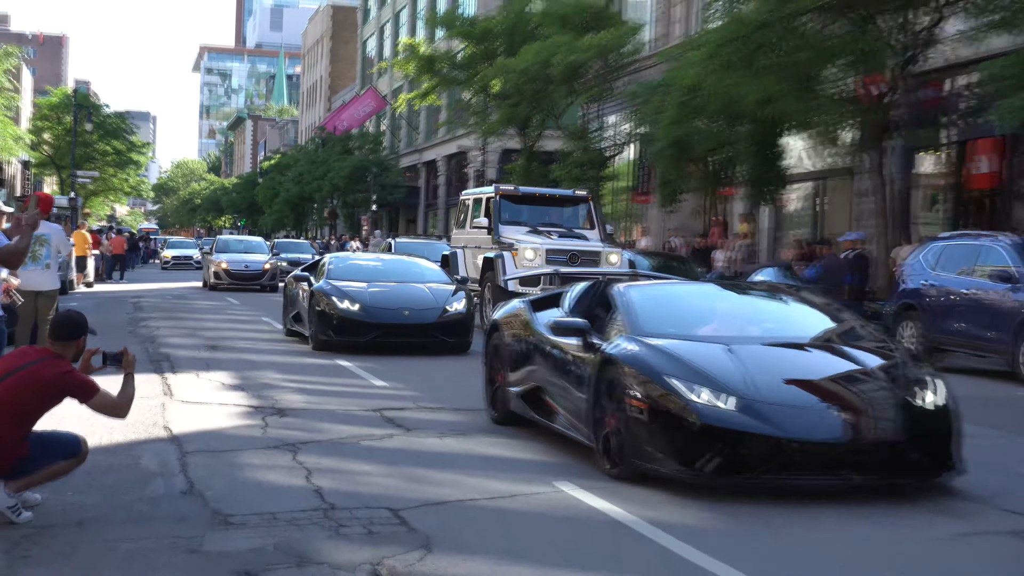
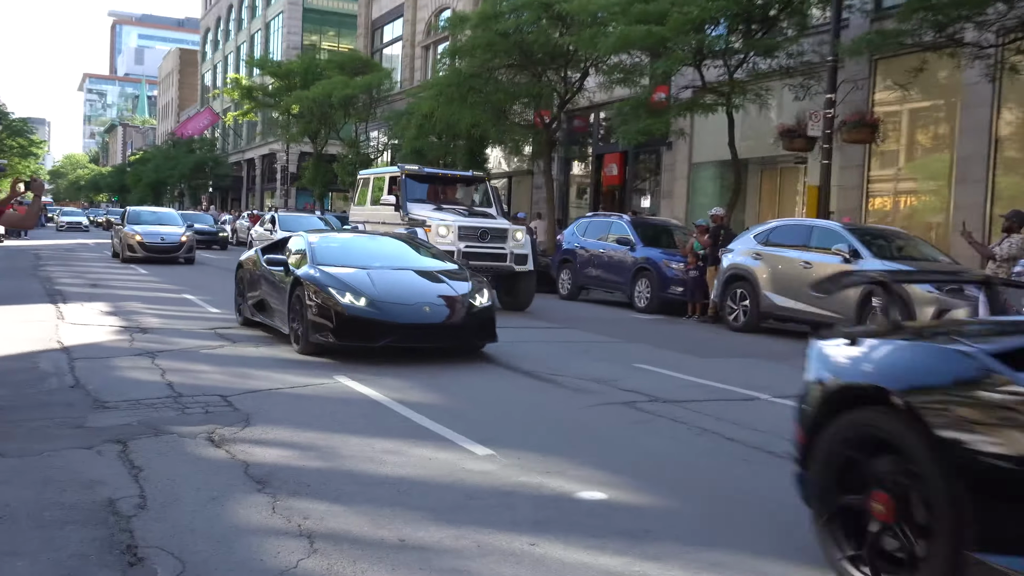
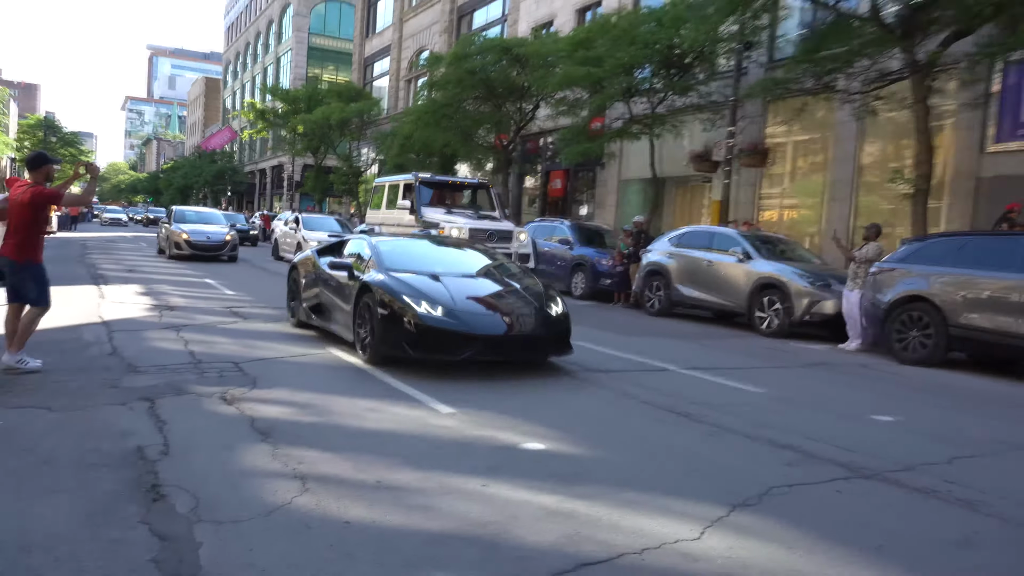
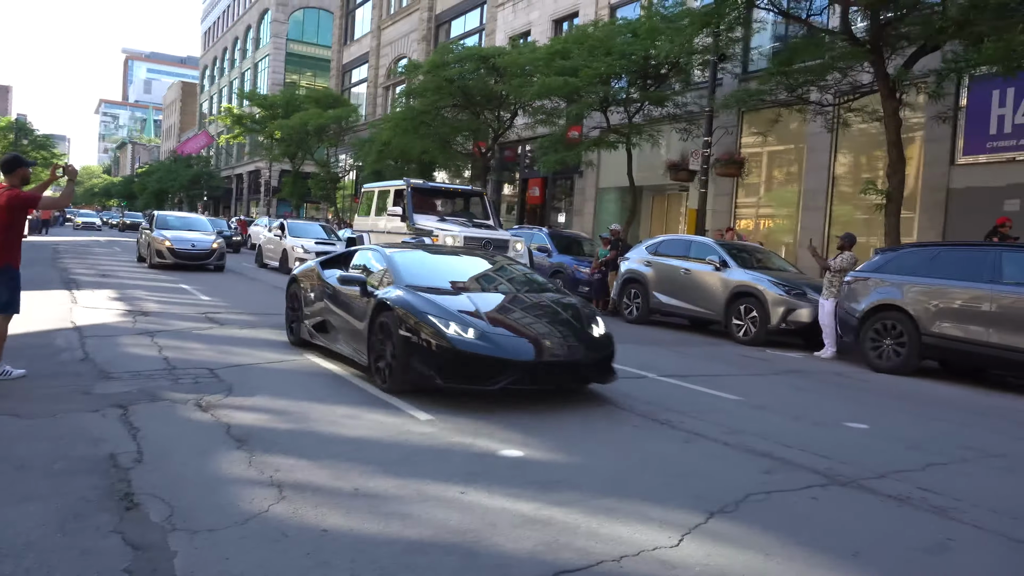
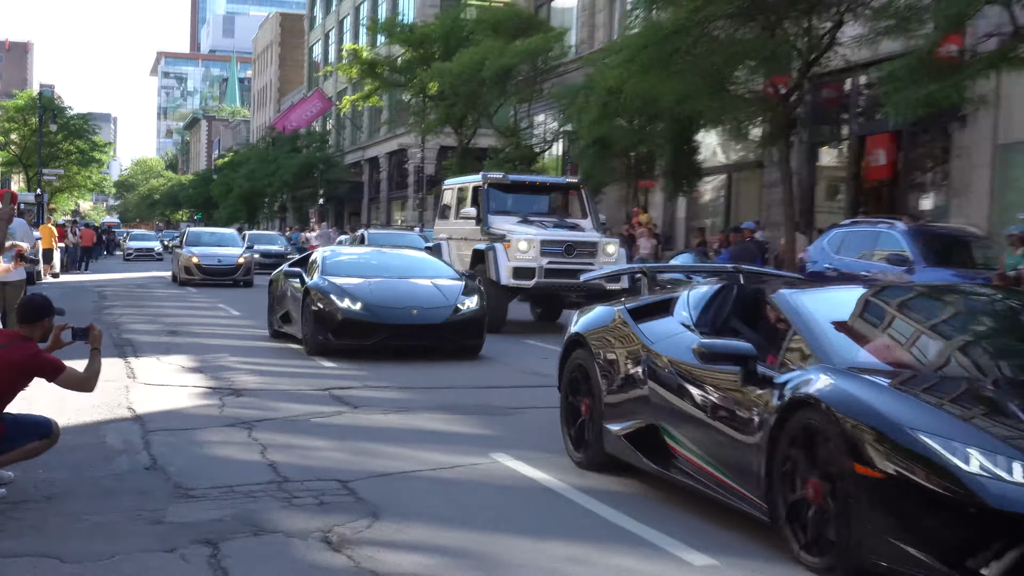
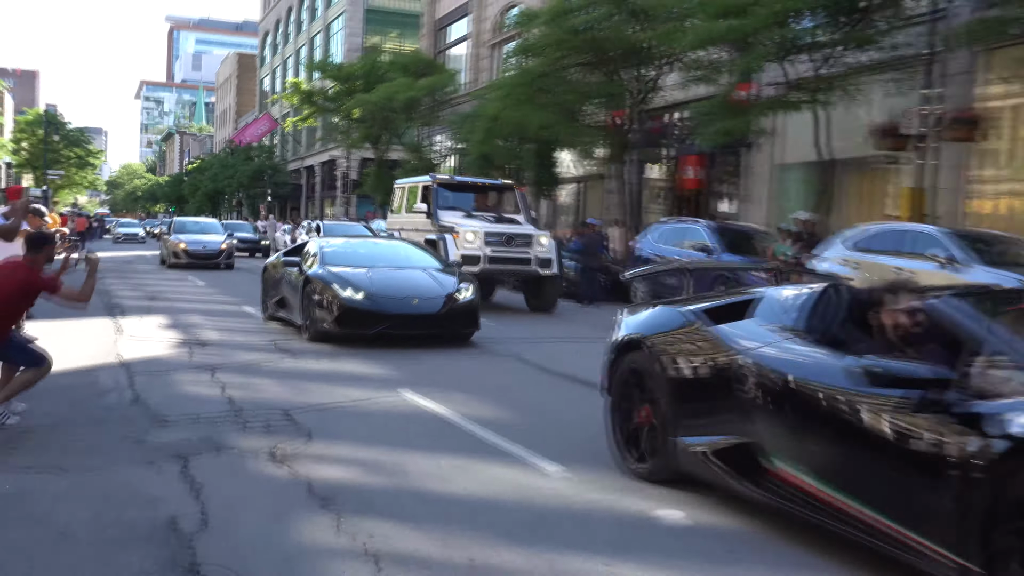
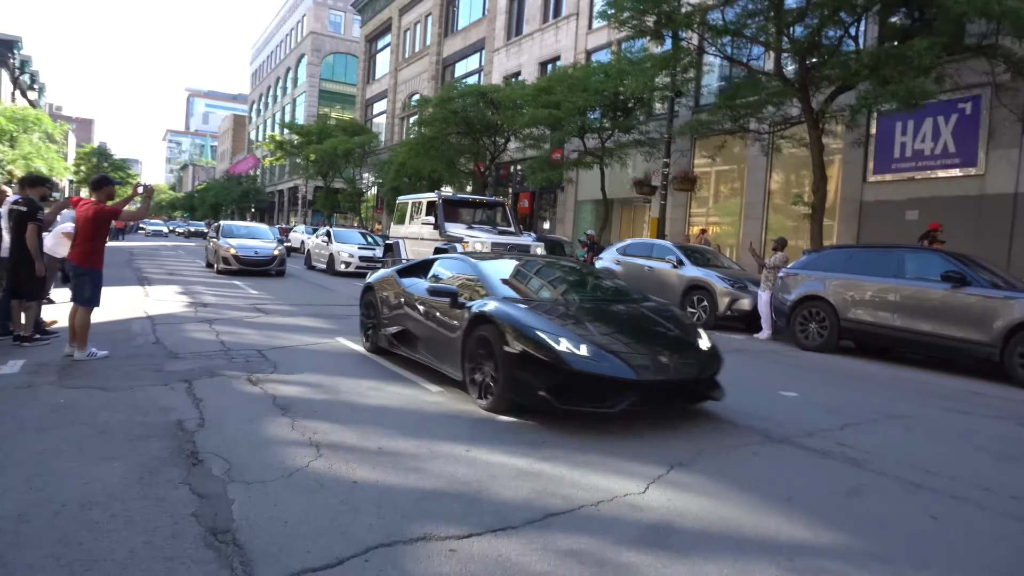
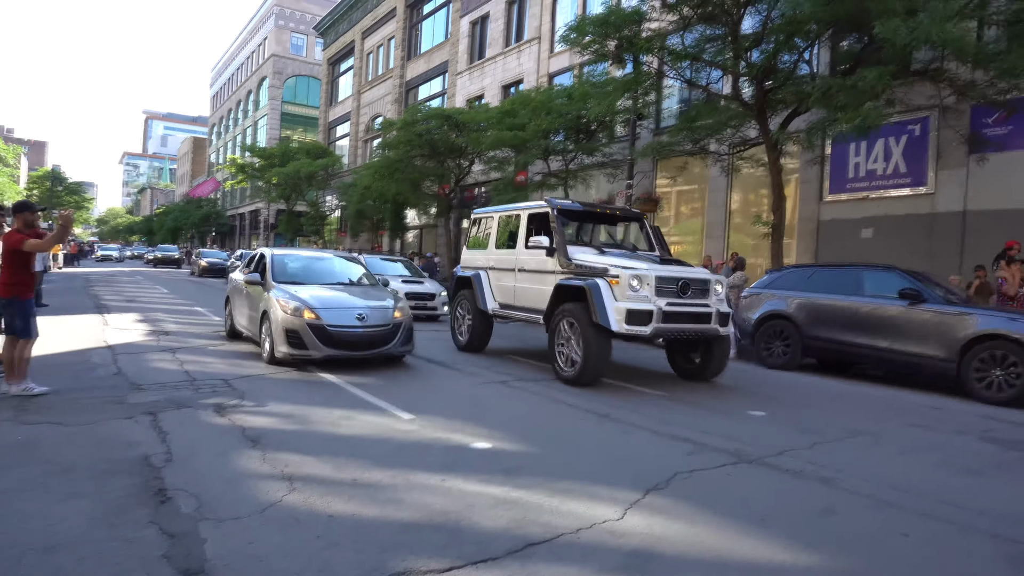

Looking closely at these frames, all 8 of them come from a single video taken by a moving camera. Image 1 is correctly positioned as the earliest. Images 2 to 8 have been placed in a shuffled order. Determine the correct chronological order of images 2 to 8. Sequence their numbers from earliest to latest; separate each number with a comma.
5, 6, 2, 3, 4, 7, 8
